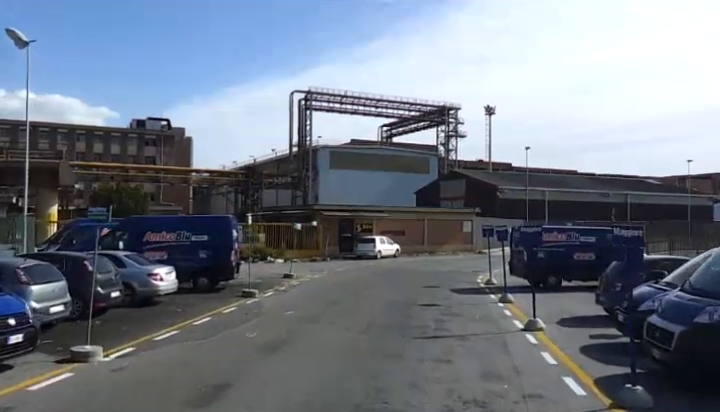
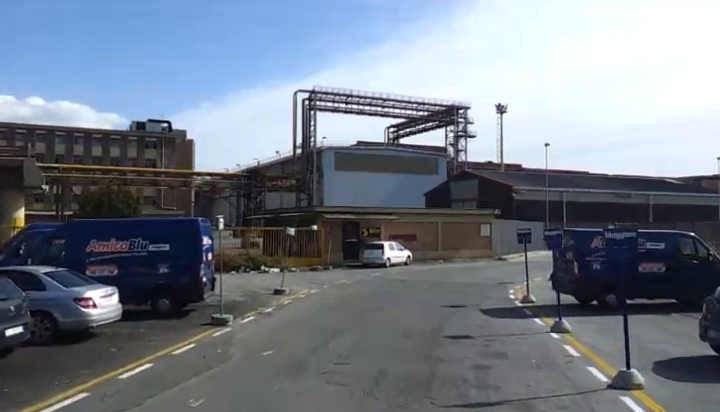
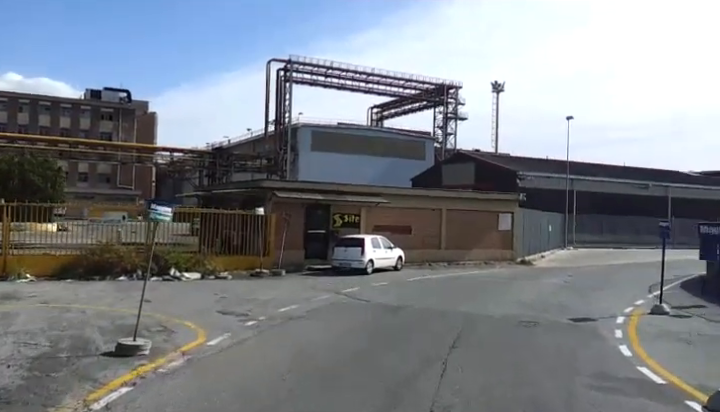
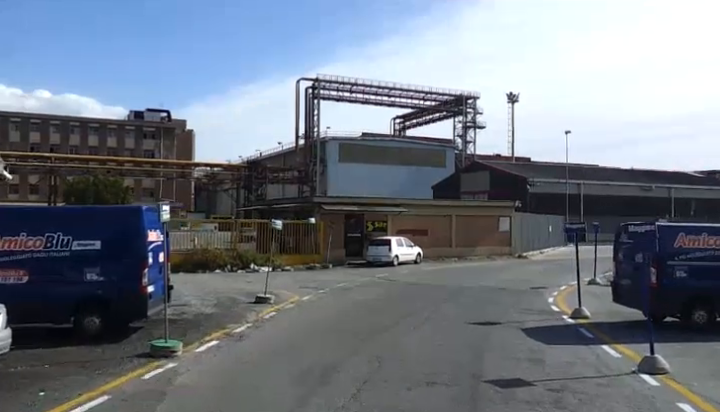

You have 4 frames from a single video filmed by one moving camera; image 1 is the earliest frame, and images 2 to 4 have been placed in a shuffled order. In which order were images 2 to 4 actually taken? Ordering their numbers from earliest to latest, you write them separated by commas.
2, 4, 3
